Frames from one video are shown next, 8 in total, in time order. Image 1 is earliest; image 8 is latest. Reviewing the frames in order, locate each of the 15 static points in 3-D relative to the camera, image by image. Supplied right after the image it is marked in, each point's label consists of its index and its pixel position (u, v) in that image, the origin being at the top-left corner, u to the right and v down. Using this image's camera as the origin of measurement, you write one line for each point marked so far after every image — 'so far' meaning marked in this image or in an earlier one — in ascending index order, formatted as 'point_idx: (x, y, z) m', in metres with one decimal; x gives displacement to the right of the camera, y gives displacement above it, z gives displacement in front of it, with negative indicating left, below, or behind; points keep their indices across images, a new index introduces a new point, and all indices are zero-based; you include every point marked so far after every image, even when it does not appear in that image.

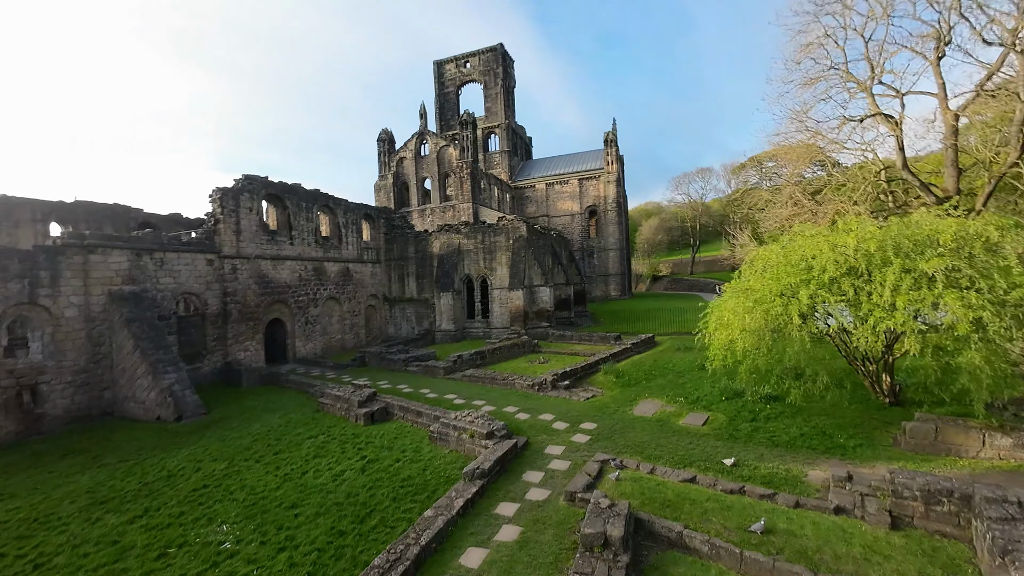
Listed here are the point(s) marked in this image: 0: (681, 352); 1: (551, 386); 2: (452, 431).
0: (+5.0, -1.9, +12.6) m
1: (+0.9, -2.4, +10.3) m
2: (-1.1, -2.5, +7.5) m
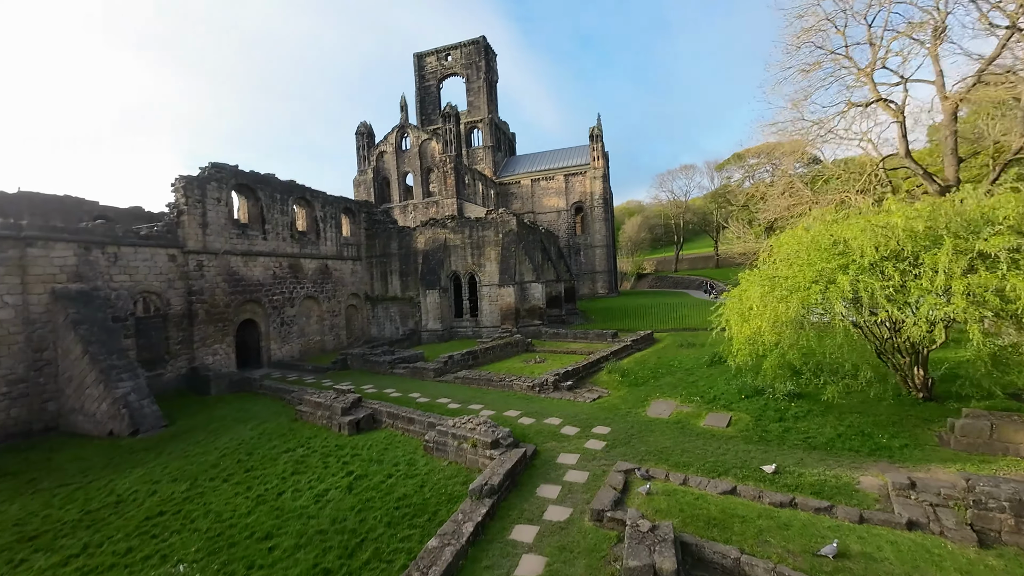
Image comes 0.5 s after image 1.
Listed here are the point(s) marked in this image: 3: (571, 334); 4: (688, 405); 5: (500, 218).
0: (+4.9, -1.7, +12.0) m
1: (+0.9, -2.2, +9.5) m
2: (-1.0, -2.4, +6.6) m
3: (+2.4, -1.8, +16.8) m
4: (+3.3, -2.2, +8.0) m
5: (-0.5, +3.2, +19.8) m
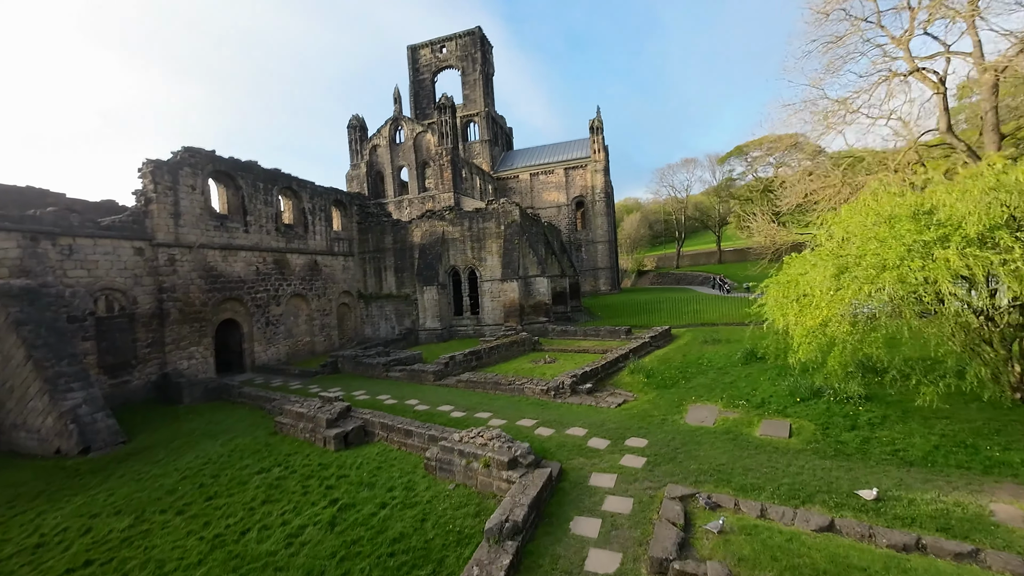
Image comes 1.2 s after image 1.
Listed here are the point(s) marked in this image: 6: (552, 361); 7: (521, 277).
0: (+5.1, -1.5, +10.8) m
1: (+1.2, -2.0, +8.3) m
2: (-0.7, -2.2, +5.4) m
3: (+2.5, -1.6, +15.7) m
4: (+3.6, -2.0, +6.8) m
5: (-0.5, +3.4, +18.5) m
6: (+1.1, -2.0, +11.7) m
7: (+0.4, +0.4, +18.1) m
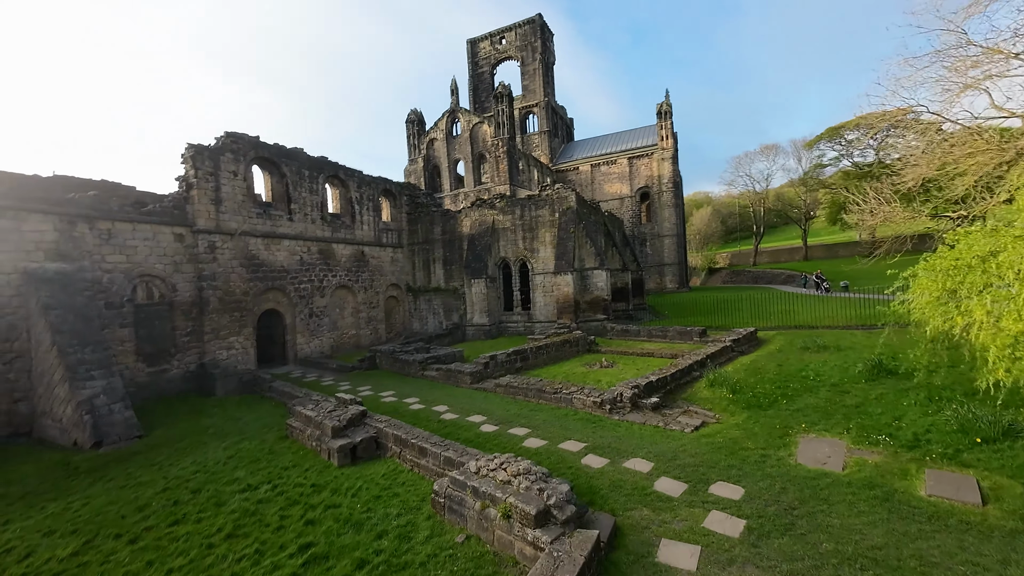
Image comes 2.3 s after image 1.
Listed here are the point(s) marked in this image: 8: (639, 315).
0: (+6.1, -1.3, +8.5) m
1: (+1.8, -1.8, +6.5) m
2: (-0.4, -2.0, +4.0) m
3: (+4.3, -1.4, +13.6) m
4: (+4.0, -1.8, +4.8) m
5: (+1.8, +3.7, +16.9) m
6: (+2.3, -1.8, +9.9) m
7: (+2.5, +0.7, +16.3) m
8: (+5.7, -1.2, +19.0) m
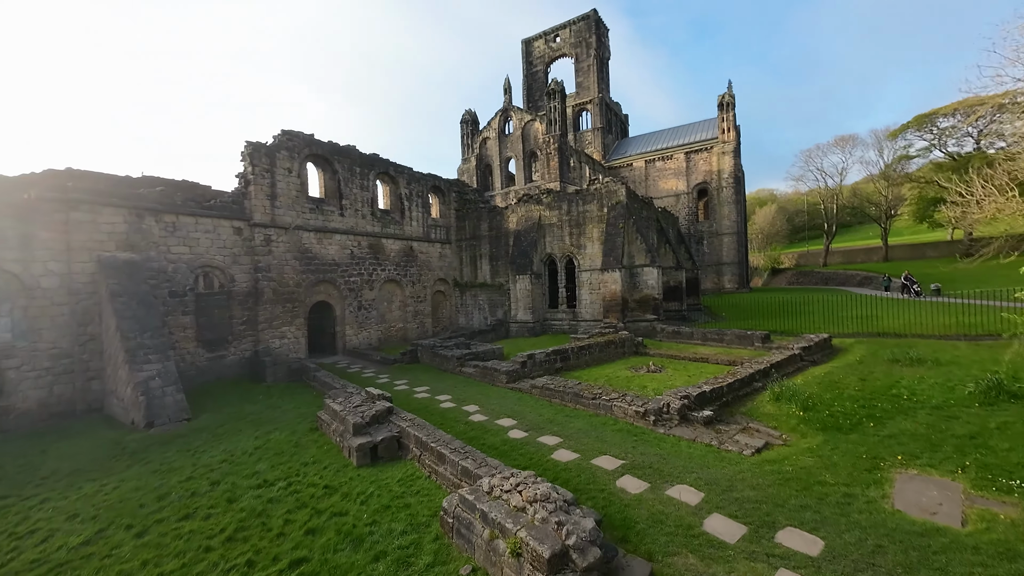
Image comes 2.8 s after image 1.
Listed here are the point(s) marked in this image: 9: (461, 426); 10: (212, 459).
0: (+6.8, -1.4, +7.2) m
1: (+2.3, -1.8, +5.7) m
2: (-0.3, -1.9, +3.4) m
3: (+5.5, -1.4, +12.5) m
4: (+4.2, -1.8, +3.7) m
5: (+3.5, +3.8, +16.0) m
6: (+3.1, -1.7, +9.0) m
7: (+4.1, +0.7, +15.4) m
8: (+7.6, -1.2, +17.7) m
9: (-0.8, -2.2, +6.8) m
10: (-5.0, -2.9, +7.2) m
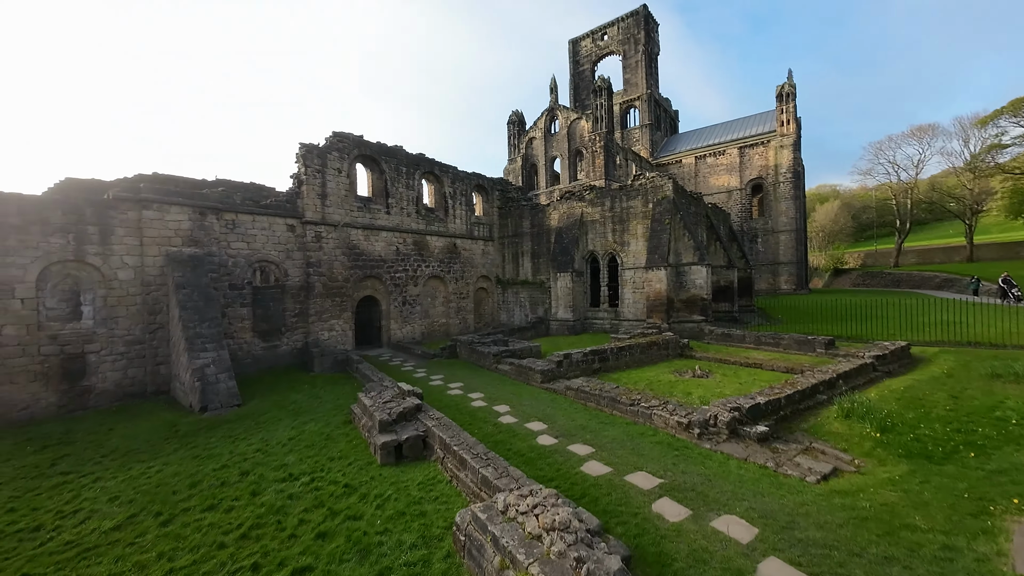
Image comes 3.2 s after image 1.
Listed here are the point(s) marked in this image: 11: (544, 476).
0: (+7.2, -1.4, +6.1) m
1: (+2.6, -1.7, +5.1) m
2: (-0.1, -1.8, +3.0) m
3: (+6.5, -1.4, +11.5) m
4: (+4.4, -1.8, +2.9) m
5: (+4.9, +3.8, +15.1) m
6: (+3.8, -1.7, +8.3) m
7: (+5.4, +0.8, +14.5) m
8: (+9.1, -1.2, +16.4) m
9: (-0.3, -2.1, +6.4) m
10: (-4.5, -2.7, +7.3) m
11: (+0.3, -2.0, +4.5) m
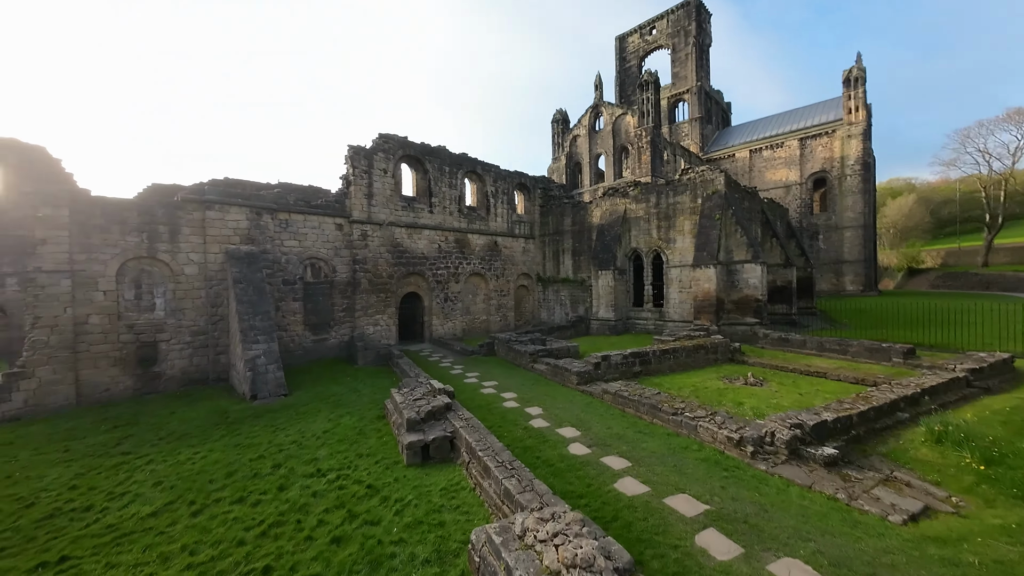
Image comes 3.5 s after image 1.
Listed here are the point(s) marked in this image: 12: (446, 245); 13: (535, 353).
0: (+7.6, -1.4, +5.0) m
1: (+2.9, -1.7, +4.4) m
2: (0.0, -1.8, +2.7) m
3: (+7.4, -1.4, +10.4) m
4: (+4.4, -1.9, +2.1) m
5: (+6.3, +3.9, +14.2) m
6: (+4.4, -1.7, +7.5) m
7: (+6.7, +0.8, +13.5) m
8: (+10.5, -1.2, +15.1) m
9: (+0.1, -2.1, +6.1) m
10: (-4.0, -2.6, +7.3) m
11: (+0.6, -2.0, +4.1) m
12: (-2.5, +1.7, +15.6) m
13: (+0.6, -1.7, +10.8) m
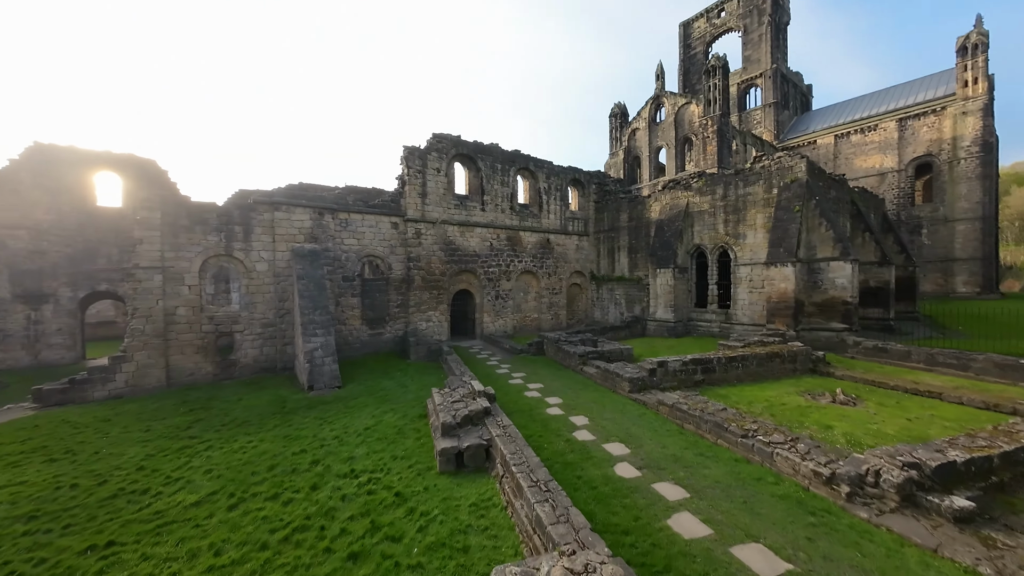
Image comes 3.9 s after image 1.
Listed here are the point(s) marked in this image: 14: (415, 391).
0: (+7.9, -1.5, +3.4) m
1: (+3.2, -1.7, +3.5) m
2: (+0.1, -1.8, +2.2) m
3: (+8.5, -1.4, +8.9) m
4: (+4.4, -1.9, +1.0) m
5: (+7.9, +3.9, +12.7) m
6: (+5.1, -1.7, +6.4) m
7: (+8.1, +0.8, +12.0) m
8: (+12.1, -1.2, +13.1) m
9: (+0.6, -2.0, +5.5) m
10: (-3.2, -2.5, +7.3) m
11: (+0.9, -1.9, +3.5) m
12: (-0.7, +1.8, +15.2) m
13: (+1.7, -1.6, +10.1) m
14: (-2.3, -2.3, +9.1) m
